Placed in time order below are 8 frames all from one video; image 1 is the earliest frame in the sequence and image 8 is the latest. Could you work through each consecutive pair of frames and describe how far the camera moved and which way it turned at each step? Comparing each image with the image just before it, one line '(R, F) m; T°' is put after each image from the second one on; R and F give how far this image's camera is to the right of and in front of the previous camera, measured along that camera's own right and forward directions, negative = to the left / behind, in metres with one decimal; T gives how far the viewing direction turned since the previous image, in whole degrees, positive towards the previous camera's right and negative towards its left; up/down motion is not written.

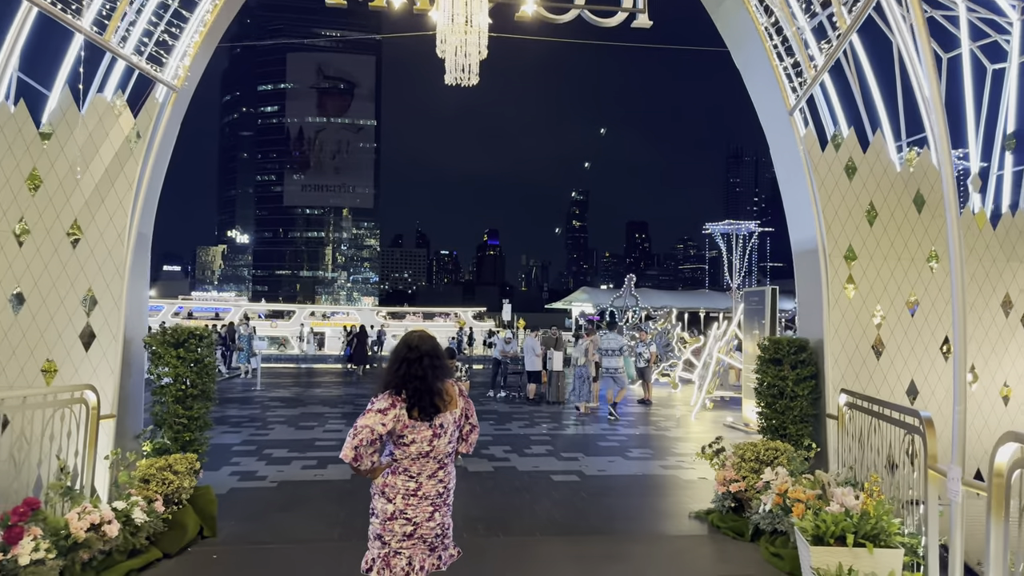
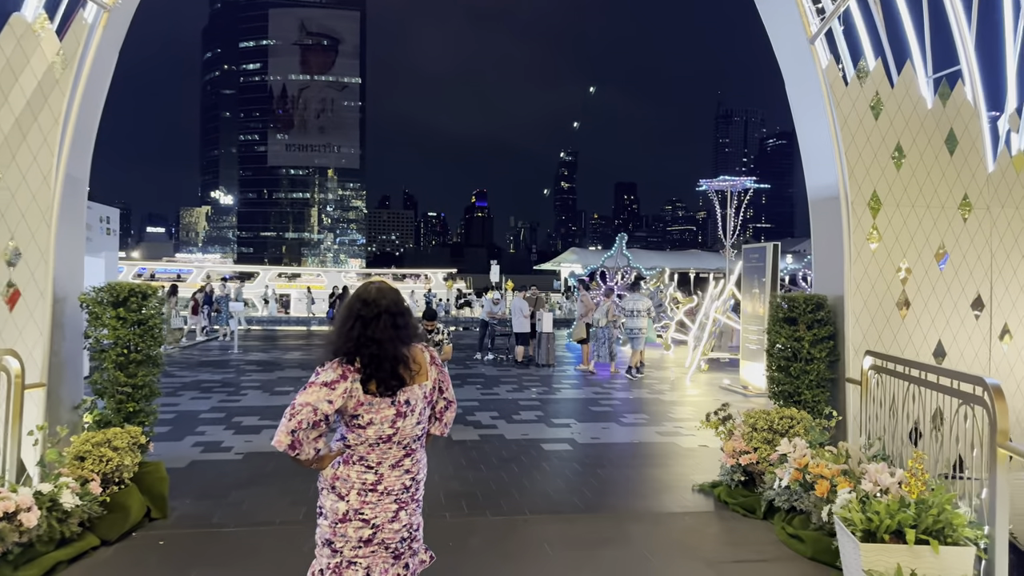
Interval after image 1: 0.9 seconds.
(0.0, +0.7) m; +1°
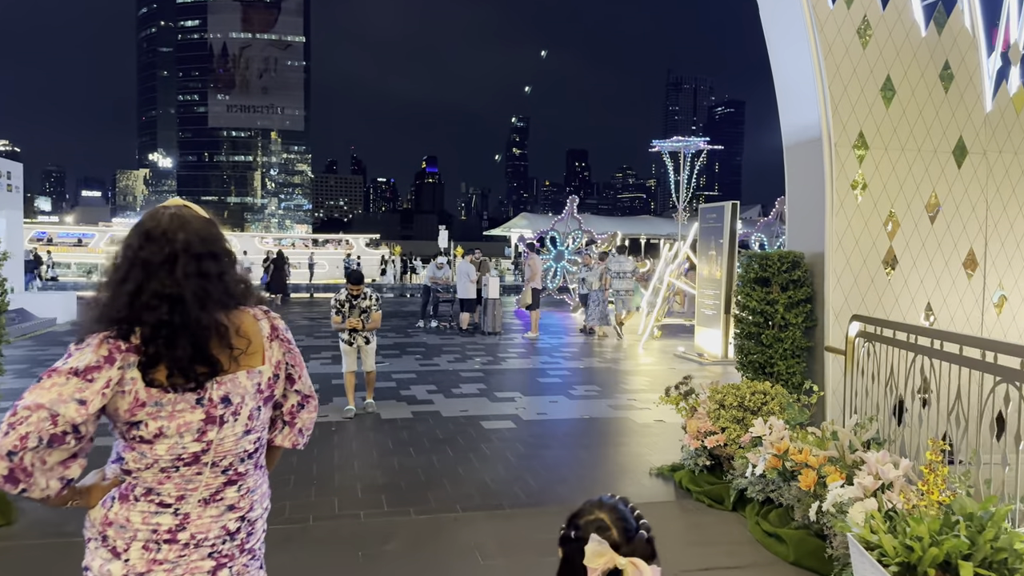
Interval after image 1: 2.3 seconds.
(+0.1, +0.9) m; +4°
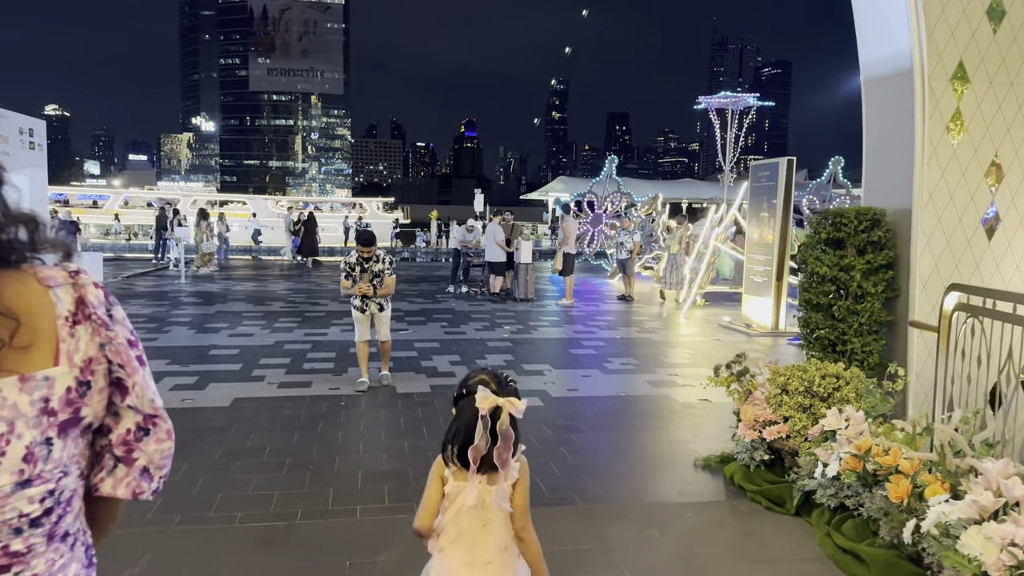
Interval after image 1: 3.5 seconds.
(+0.1, +0.7) m; -3°
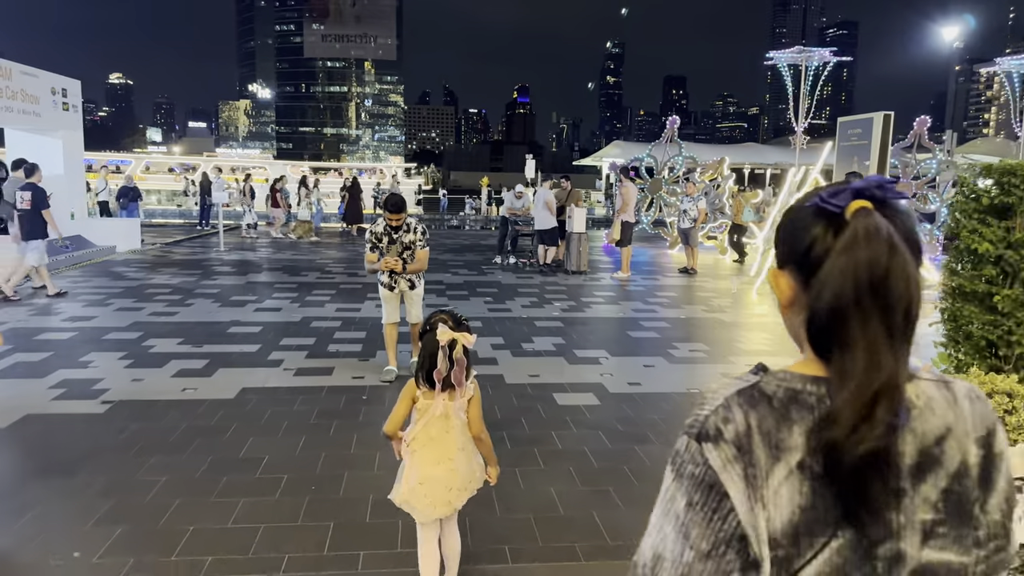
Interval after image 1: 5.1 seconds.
(0.0, +1.0) m; -4°
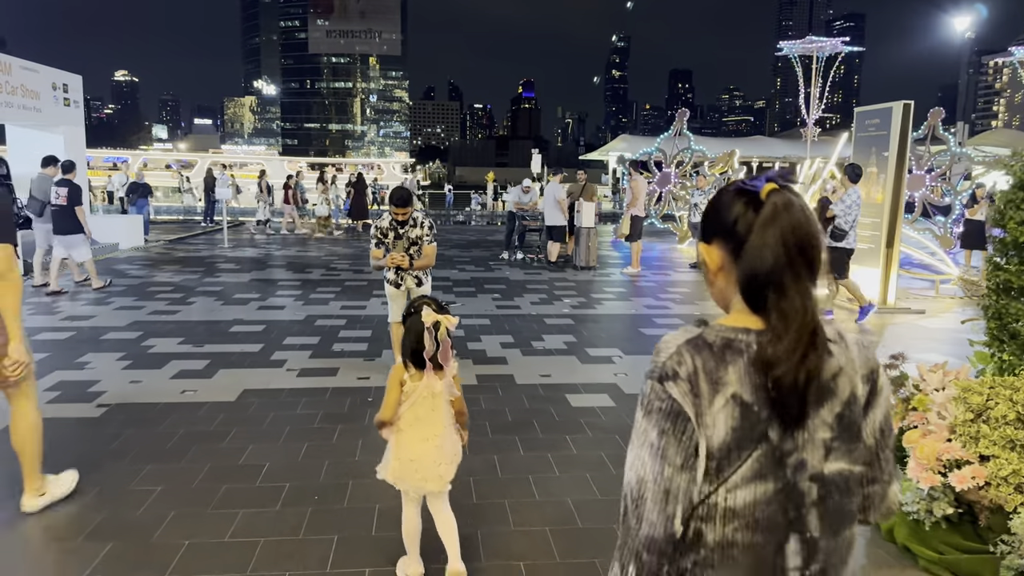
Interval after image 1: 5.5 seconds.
(0.0, +0.2) m; 0°
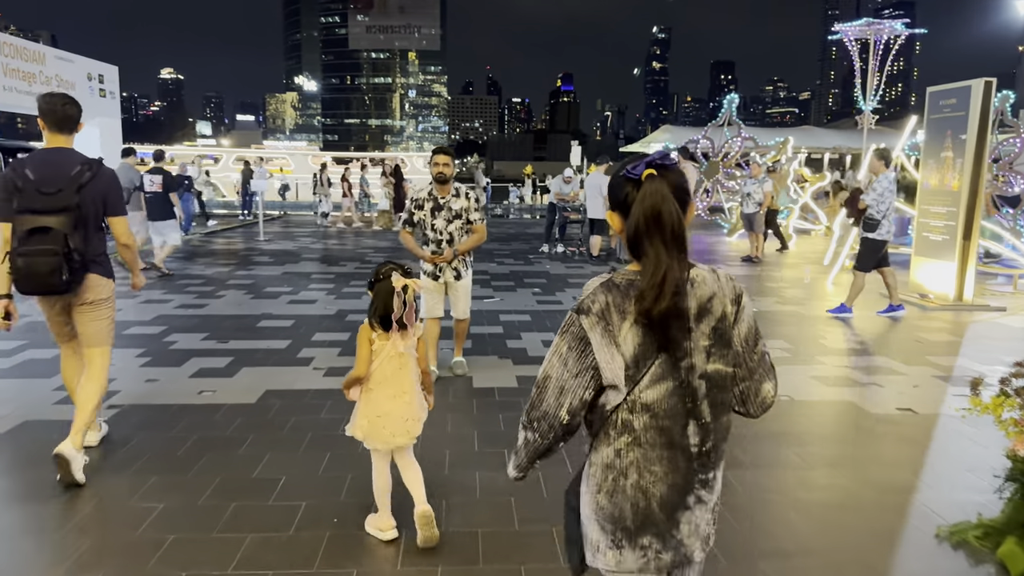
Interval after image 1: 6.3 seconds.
(0.0, +0.5) m; -3°
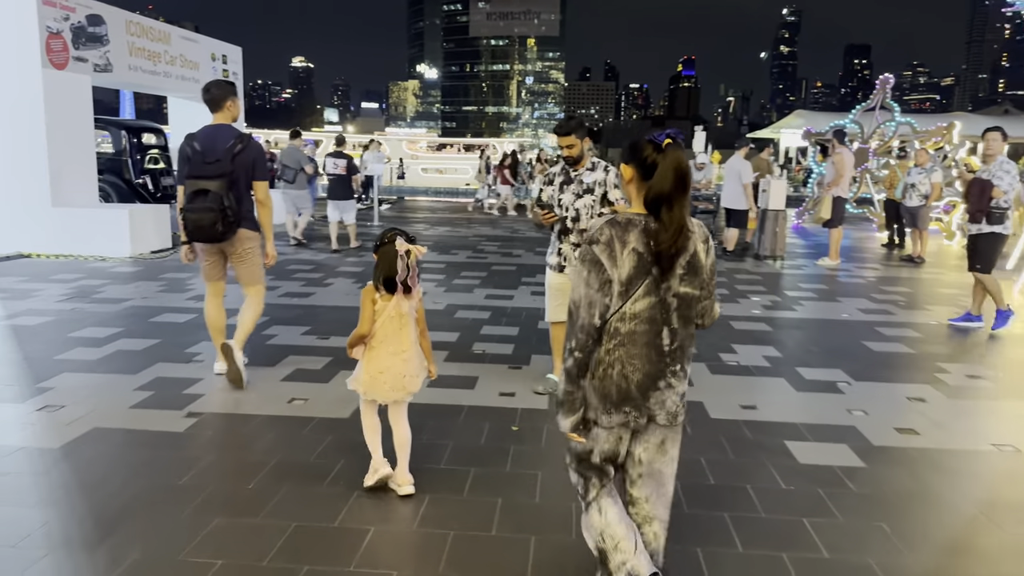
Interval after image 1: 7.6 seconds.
(-0.2, +0.8) m; -8°
